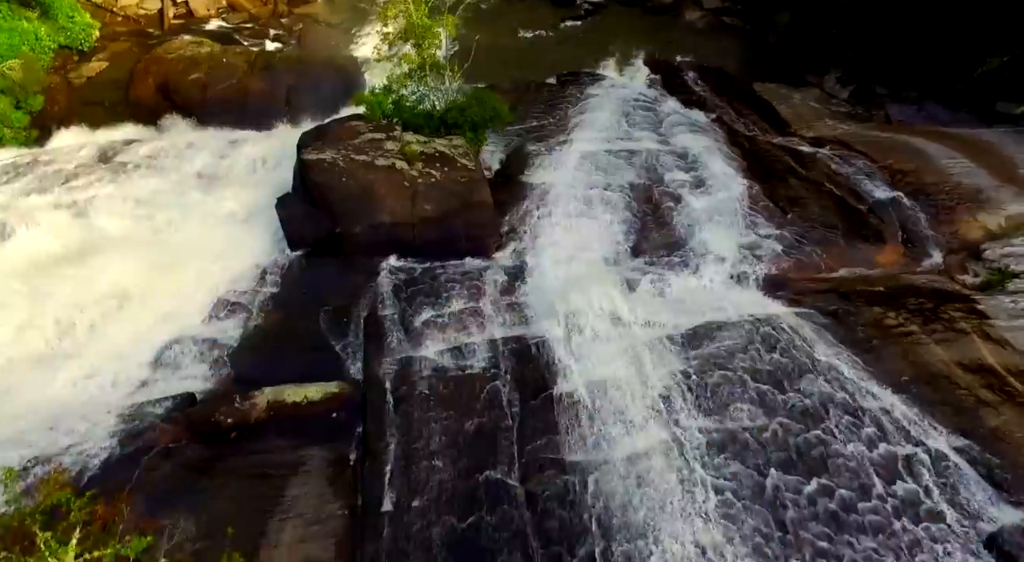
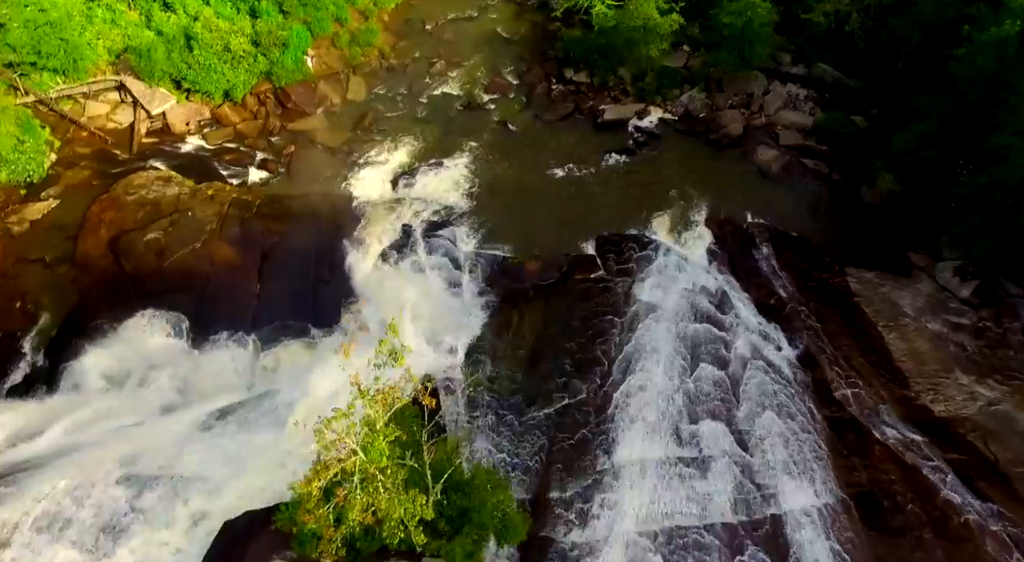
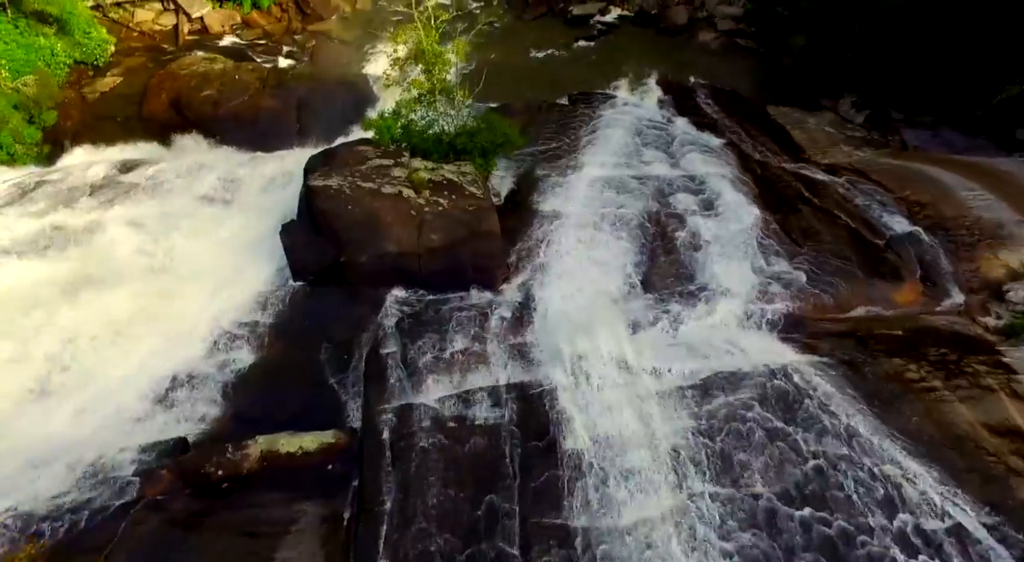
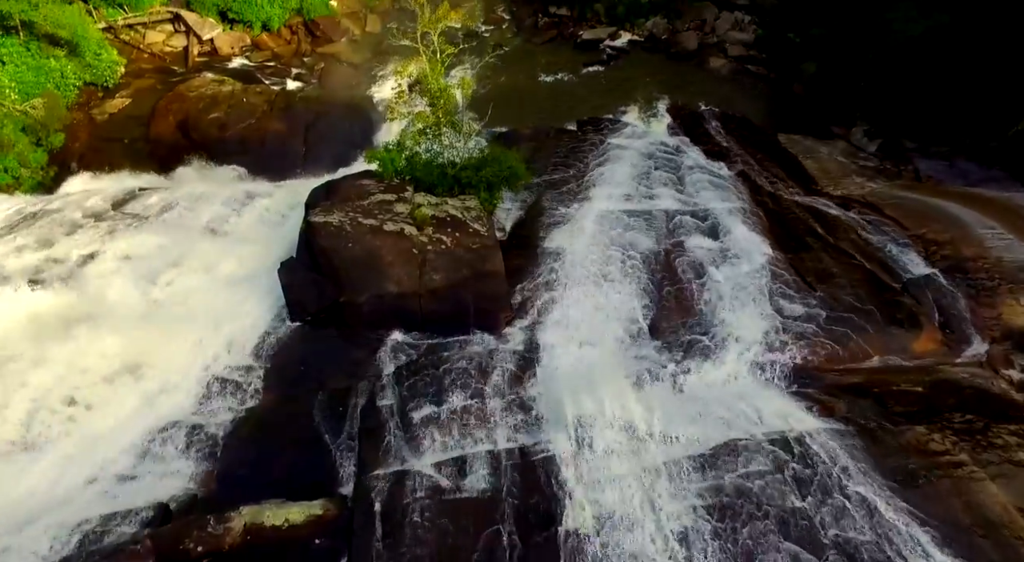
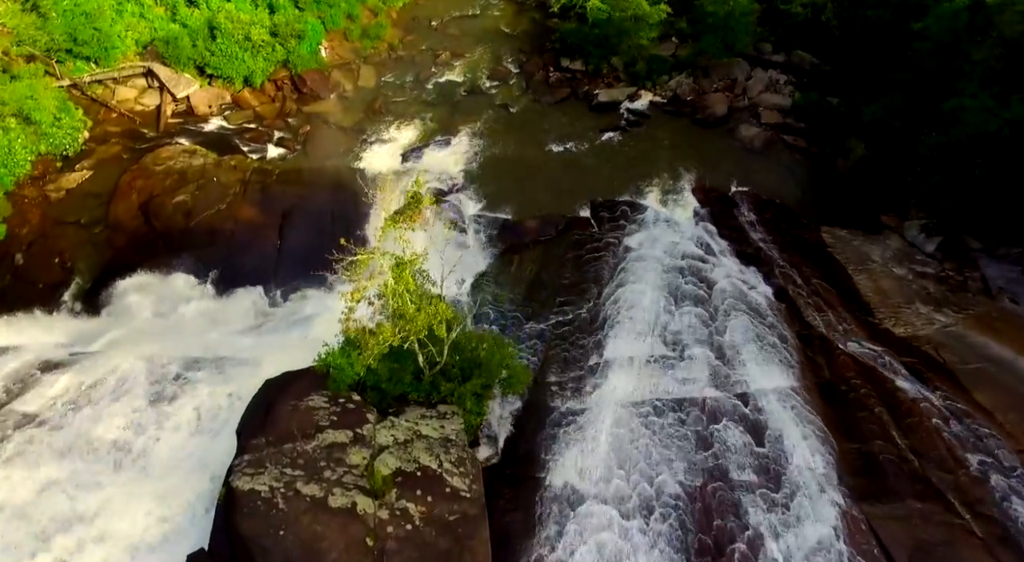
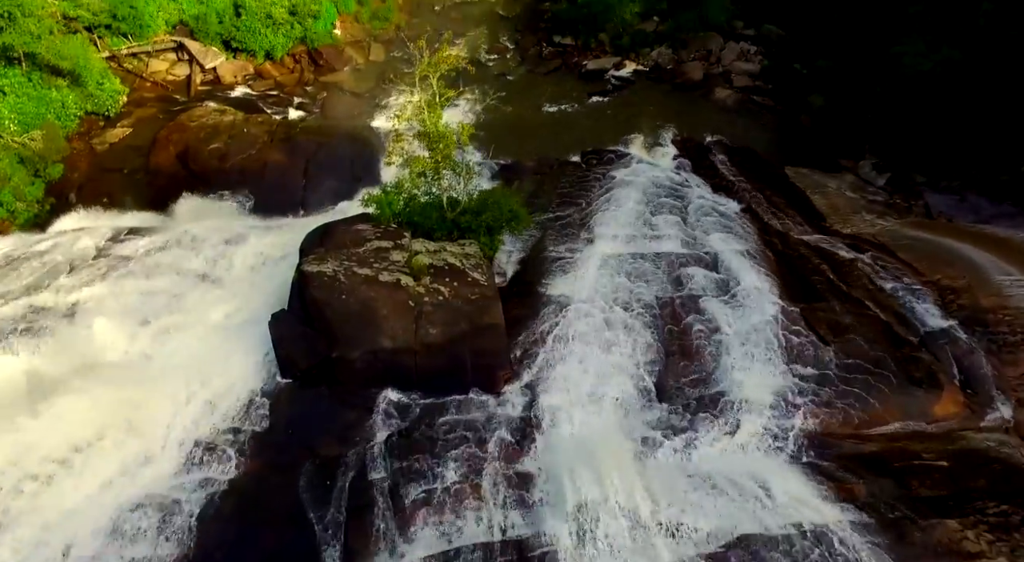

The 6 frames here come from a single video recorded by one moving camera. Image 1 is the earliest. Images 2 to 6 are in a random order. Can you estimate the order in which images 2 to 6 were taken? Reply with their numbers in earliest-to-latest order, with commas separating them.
3, 4, 6, 5, 2
